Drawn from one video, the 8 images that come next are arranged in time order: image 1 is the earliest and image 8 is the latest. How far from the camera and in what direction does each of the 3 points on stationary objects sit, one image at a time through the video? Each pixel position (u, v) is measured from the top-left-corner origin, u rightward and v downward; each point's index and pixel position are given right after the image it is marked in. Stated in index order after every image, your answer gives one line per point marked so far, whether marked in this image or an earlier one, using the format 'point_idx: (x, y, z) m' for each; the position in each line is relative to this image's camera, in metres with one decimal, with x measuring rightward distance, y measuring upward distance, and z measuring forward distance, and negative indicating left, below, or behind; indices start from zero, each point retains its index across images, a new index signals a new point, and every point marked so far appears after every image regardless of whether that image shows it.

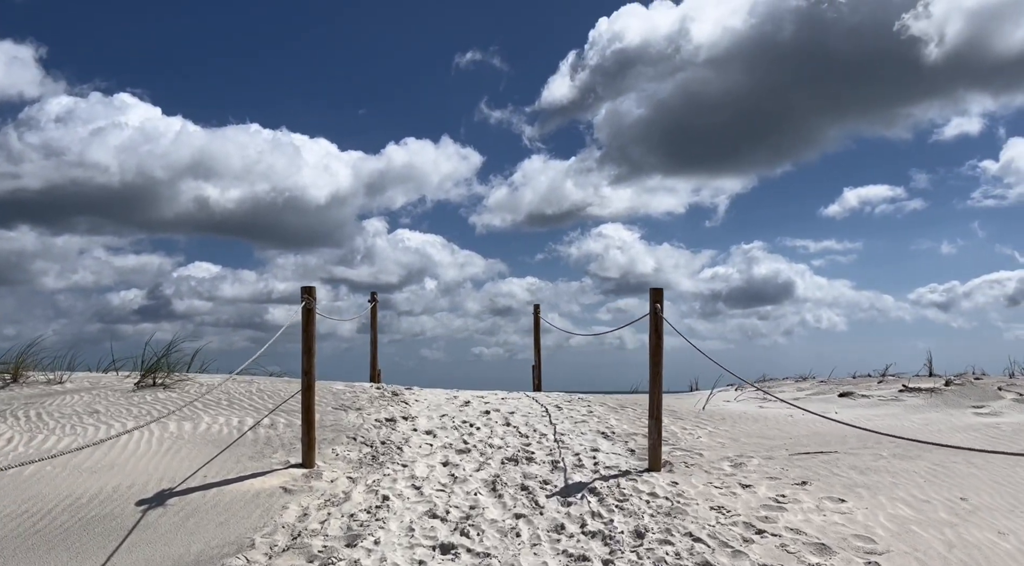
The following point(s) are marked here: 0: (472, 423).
0: (-0.6, -2.1, +12.0) m
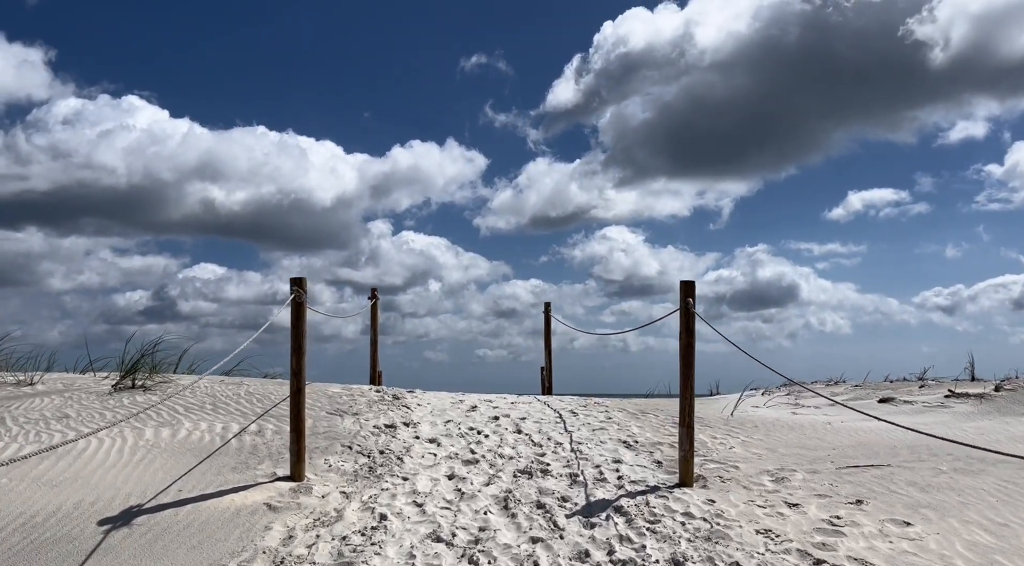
0: (-0.4, -2.0, +10.9) m
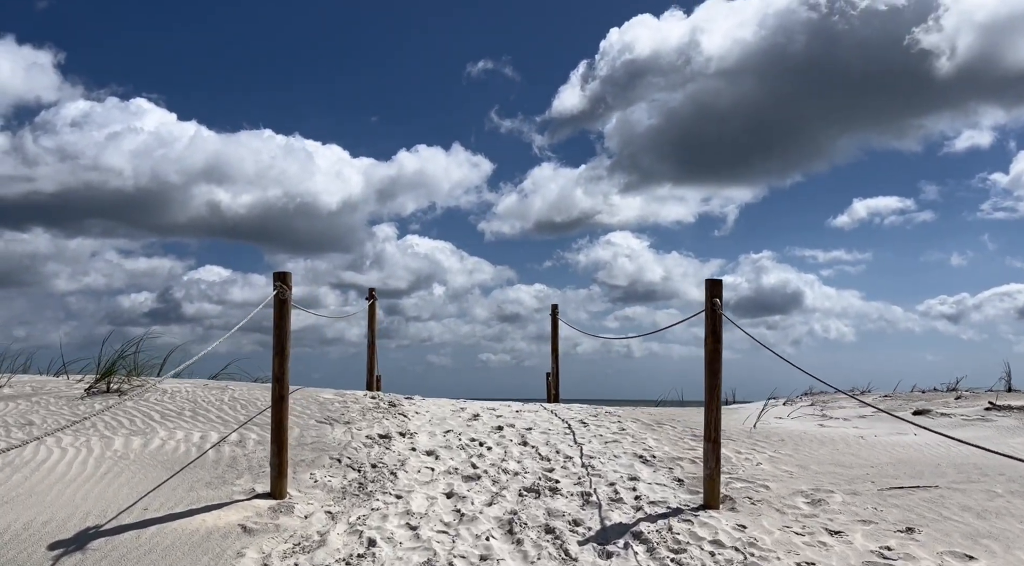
0: (-0.4, -1.9, +10.0) m
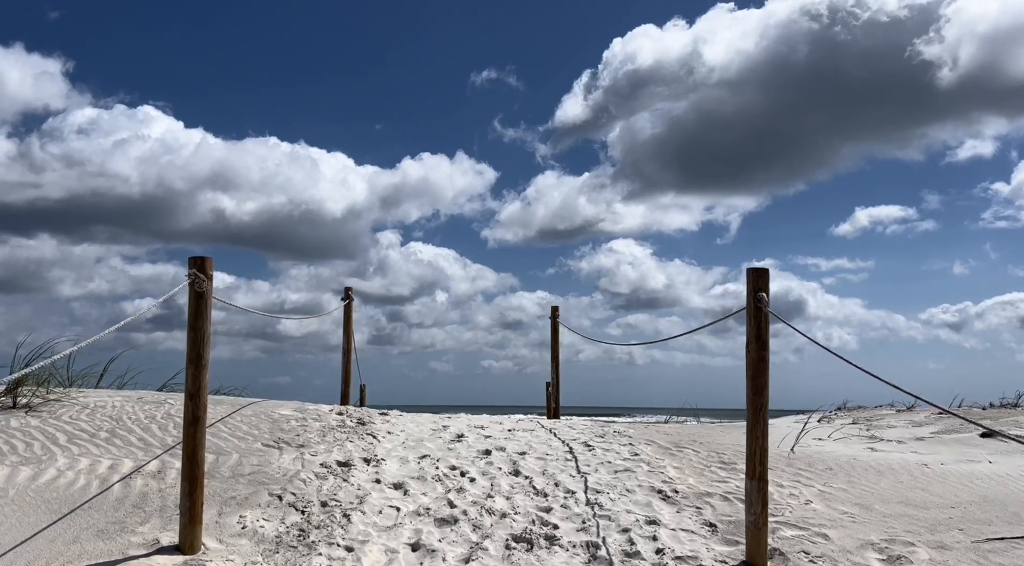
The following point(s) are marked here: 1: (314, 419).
0: (-0.5, -1.9, +8.2) m
1: (-2.4, -1.6, +9.7) m
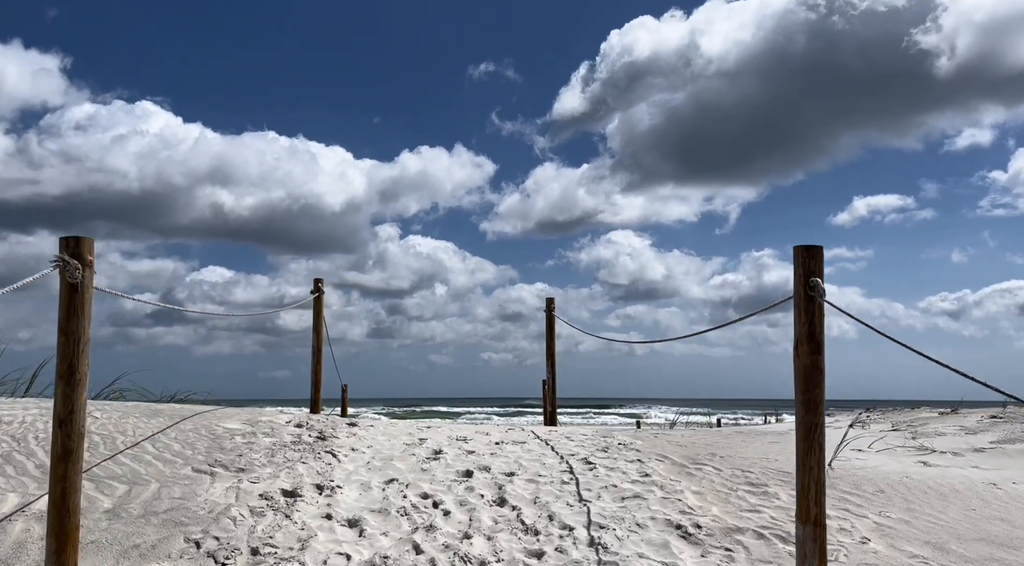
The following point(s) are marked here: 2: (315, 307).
0: (-0.6, -1.8, +6.7) m
1: (-2.5, -1.5, +8.3) m
2: (-2.9, -0.4, +12.2) m
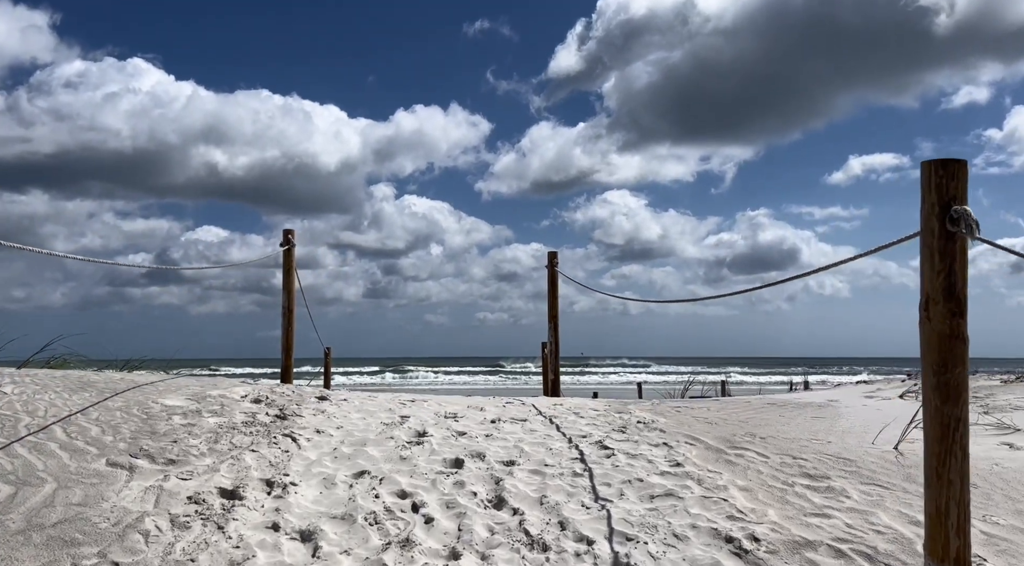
0: (-0.6, -1.4, +5.3) m
1: (-2.5, -1.1, +6.8) m
2: (-3.0, +0.3, +10.7) m
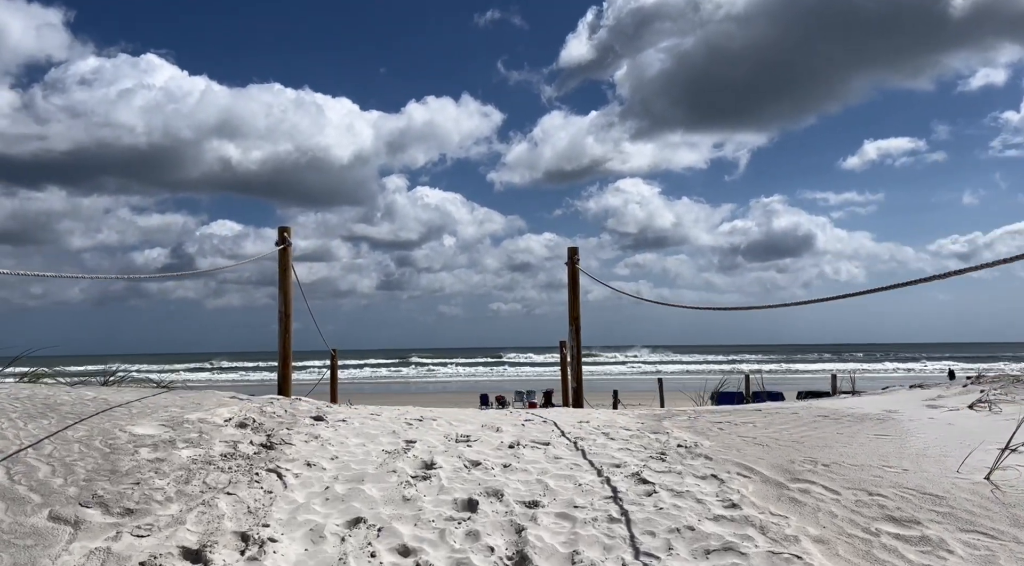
0: (-0.5, -1.5, +4.3) m
1: (-2.4, -1.1, +5.9) m
2: (-2.8, +0.2, +9.7) m
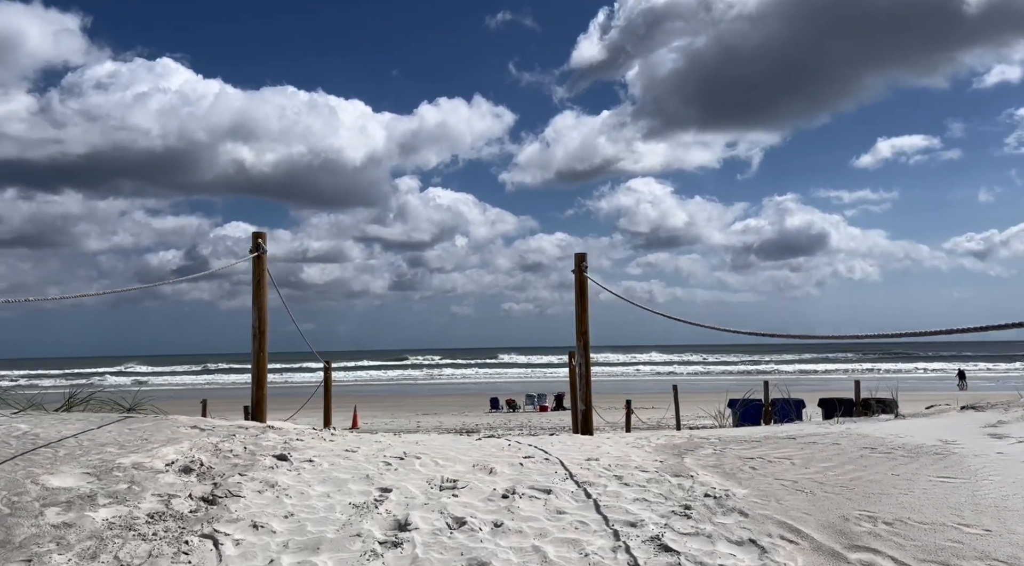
0: (-0.5, -1.6, +3.3) m
1: (-2.4, -1.3, +4.9) m
2: (-2.8, +0.1, +8.7) m
